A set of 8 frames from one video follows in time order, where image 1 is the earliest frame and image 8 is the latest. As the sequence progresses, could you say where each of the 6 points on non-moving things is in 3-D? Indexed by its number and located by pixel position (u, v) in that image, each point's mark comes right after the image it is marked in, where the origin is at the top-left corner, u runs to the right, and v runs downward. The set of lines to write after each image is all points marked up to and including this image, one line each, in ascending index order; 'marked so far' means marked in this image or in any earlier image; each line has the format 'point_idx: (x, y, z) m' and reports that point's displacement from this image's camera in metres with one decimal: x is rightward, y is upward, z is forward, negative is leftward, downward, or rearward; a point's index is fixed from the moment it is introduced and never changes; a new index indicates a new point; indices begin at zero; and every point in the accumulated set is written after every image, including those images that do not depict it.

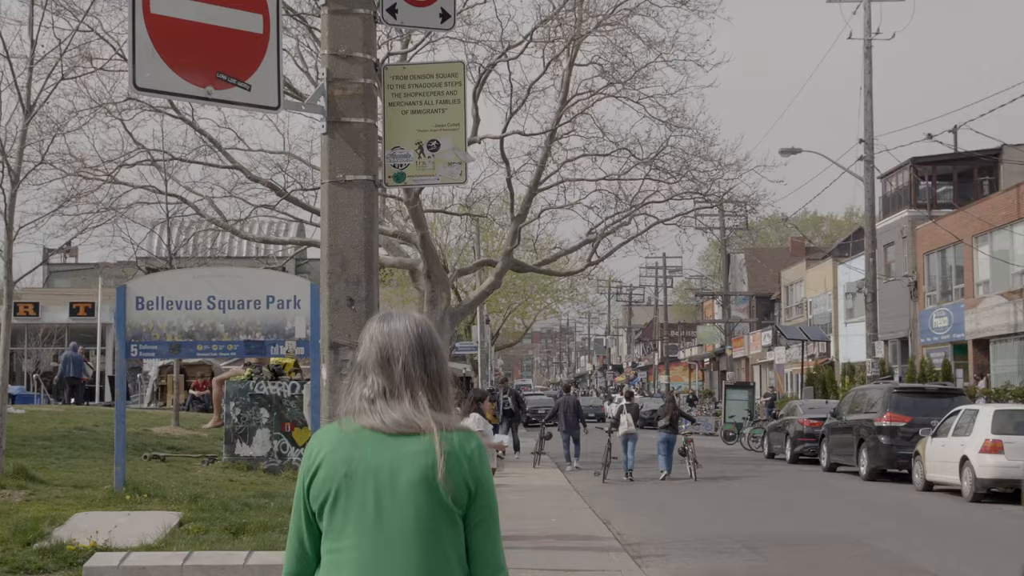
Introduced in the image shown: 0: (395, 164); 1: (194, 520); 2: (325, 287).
0: (-0.4, +0.5, +5.6) m
1: (-2.9, -2.1, +13.8) m
2: (-0.7, 0.0, +5.5) m
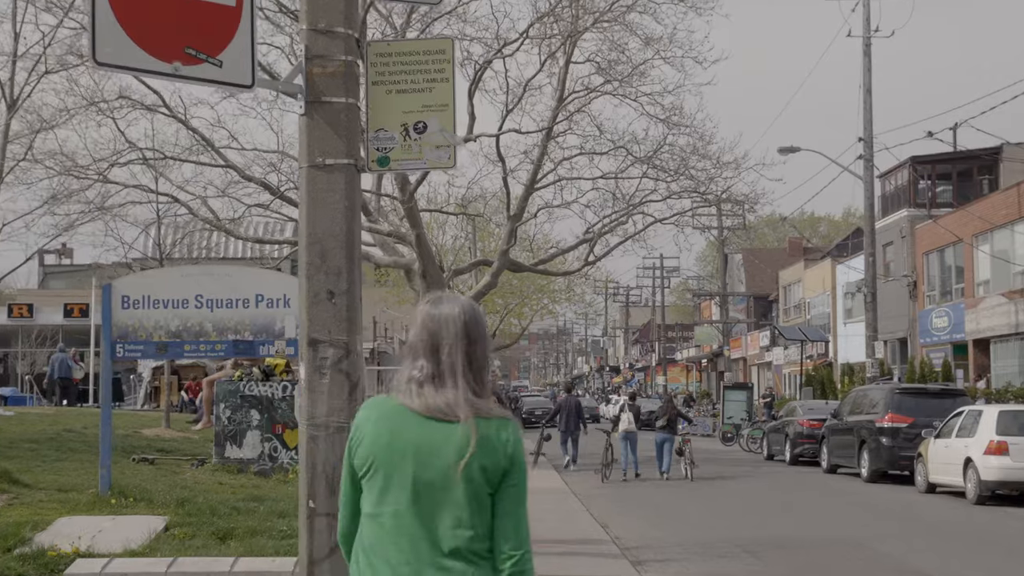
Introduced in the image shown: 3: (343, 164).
0: (-0.5, +0.5, +5.2) m
1: (-2.9, -2.1, +13.4) m
2: (-0.7, 0.0, +5.1) m
3: (-0.6, +0.4, +5.1) m
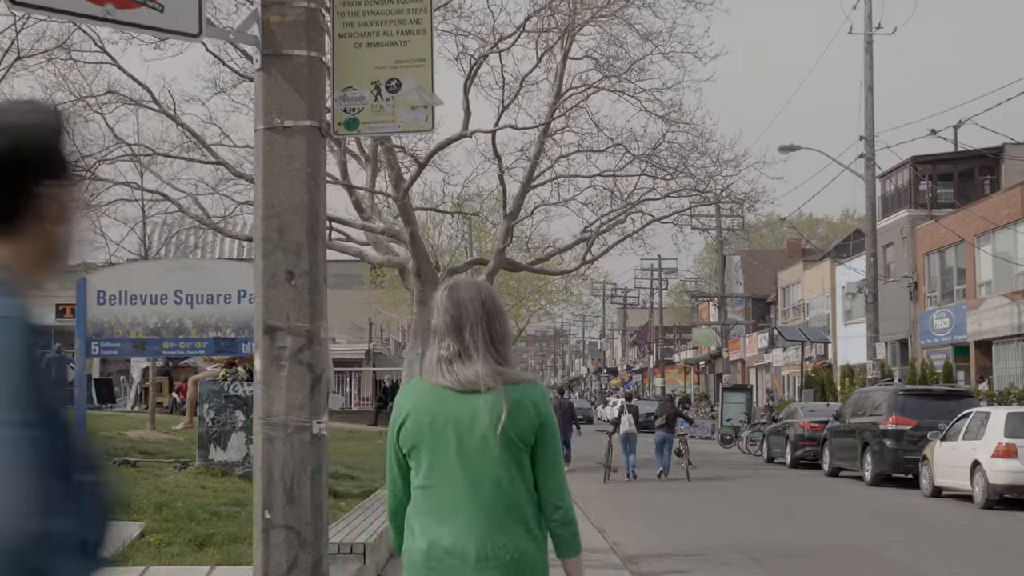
0: (-0.5, +0.5, +4.6) m
1: (-3.0, -2.0, +12.8) m
2: (-0.7, +0.1, +4.4) m
3: (-0.6, +0.5, +4.5) m
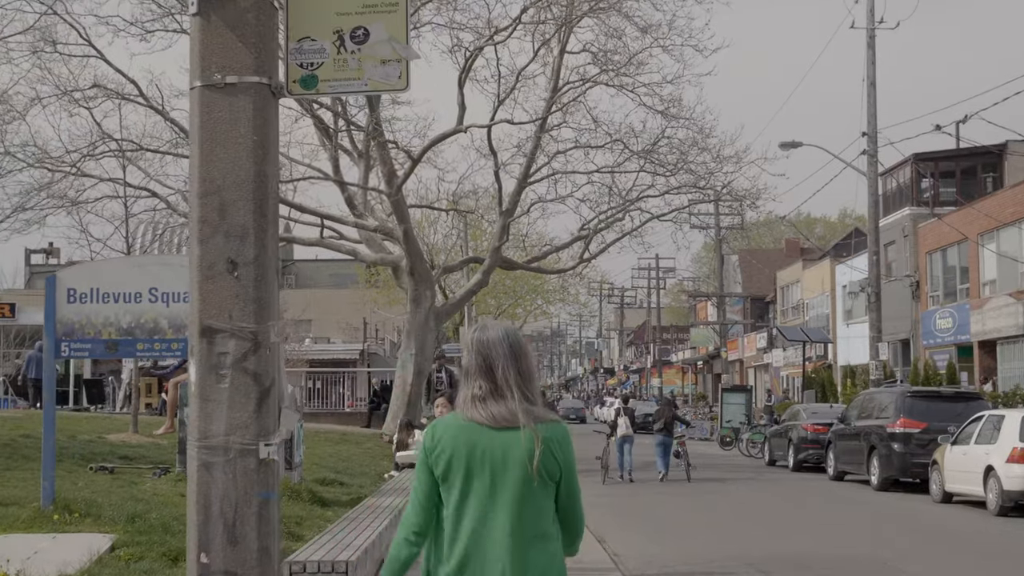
0: (-0.5, +0.6, +3.8) m
1: (-3.0, -2.0, +12.0) m
2: (-0.8, +0.1, +3.6) m
3: (-0.6, +0.5, +3.7) m
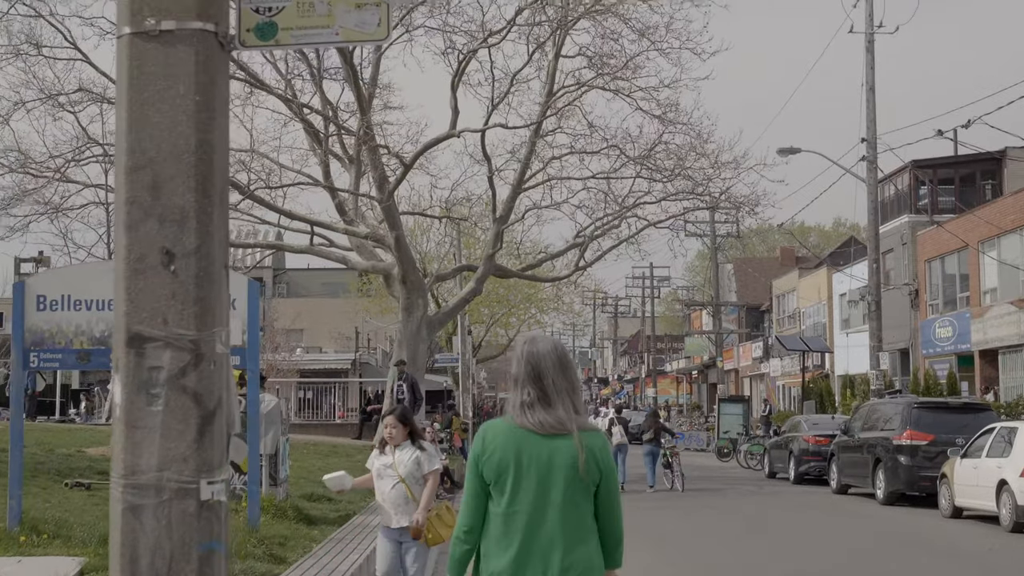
0: (-0.5, +0.6, +3.1) m
1: (-3.0, -2.1, +11.2) m
2: (-0.7, +0.1, +2.9) m
3: (-0.6, +0.5, +3.0) m
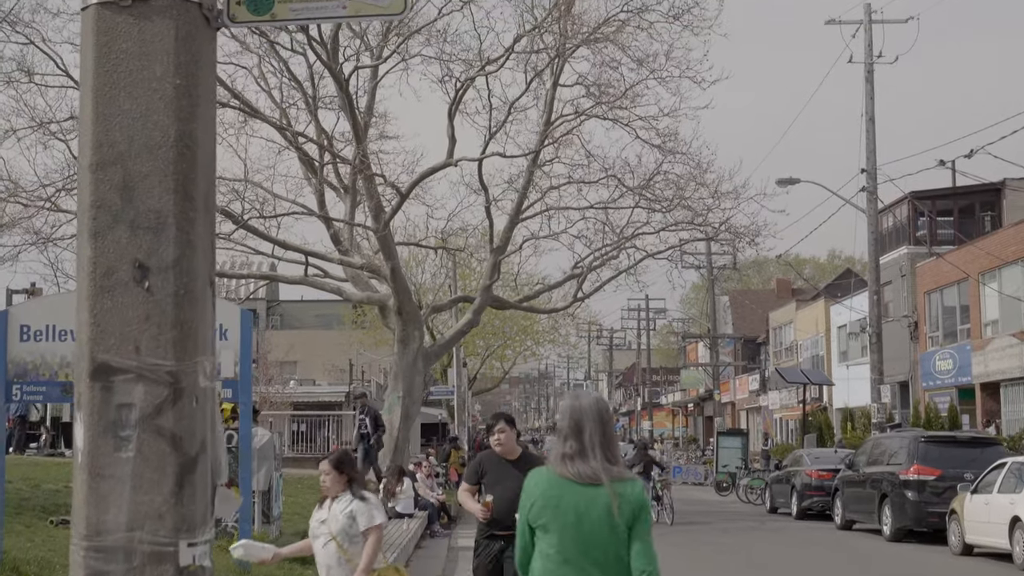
0: (-0.4, +0.5, +2.6) m
1: (-3.0, -2.3, +10.7) m
2: (-0.7, +0.1, +2.4) m
3: (-0.5, +0.5, +2.5) m
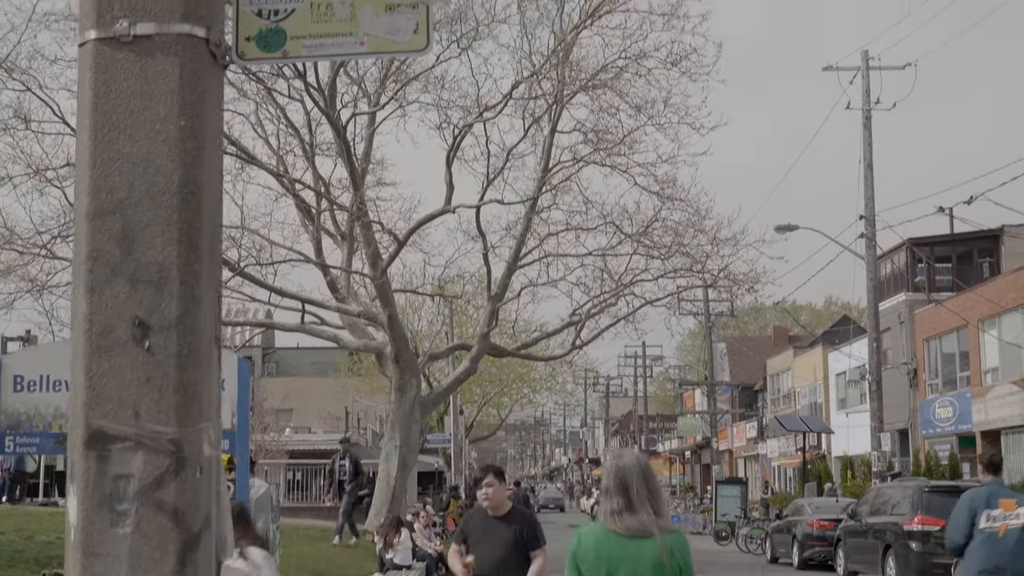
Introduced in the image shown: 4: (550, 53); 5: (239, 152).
0: (-0.4, +0.4, +2.4) m
1: (-3.0, -2.6, +10.4) m
2: (-0.6, 0.0, +2.2) m
3: (-0.5, +0.4, +2.3) m
4: (+0.4, +2.7, +17.5) m
5: (-3.1, +1.5, +17.2) m
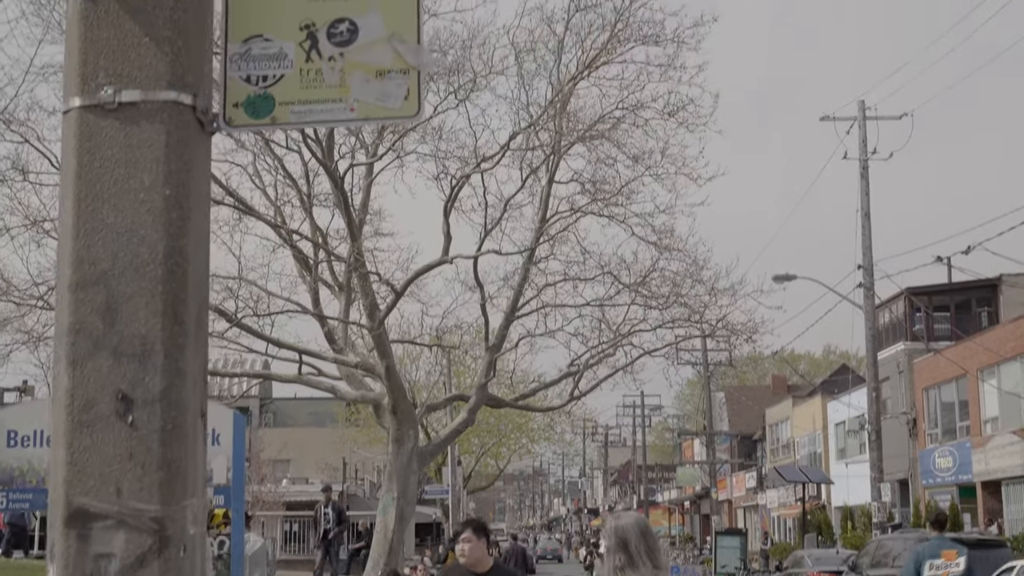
0: (-0.4, +0.3, +2.4) m
1: (-3.0, -3.0, +10.2) m
2: (-0.6, -0.1, +2.2) m
3: (-0.5, +0.3, +2.2) m
4: (+0.4, +2.1, +17.5) m
5: (-3.1, +0.9, +17.2) m
